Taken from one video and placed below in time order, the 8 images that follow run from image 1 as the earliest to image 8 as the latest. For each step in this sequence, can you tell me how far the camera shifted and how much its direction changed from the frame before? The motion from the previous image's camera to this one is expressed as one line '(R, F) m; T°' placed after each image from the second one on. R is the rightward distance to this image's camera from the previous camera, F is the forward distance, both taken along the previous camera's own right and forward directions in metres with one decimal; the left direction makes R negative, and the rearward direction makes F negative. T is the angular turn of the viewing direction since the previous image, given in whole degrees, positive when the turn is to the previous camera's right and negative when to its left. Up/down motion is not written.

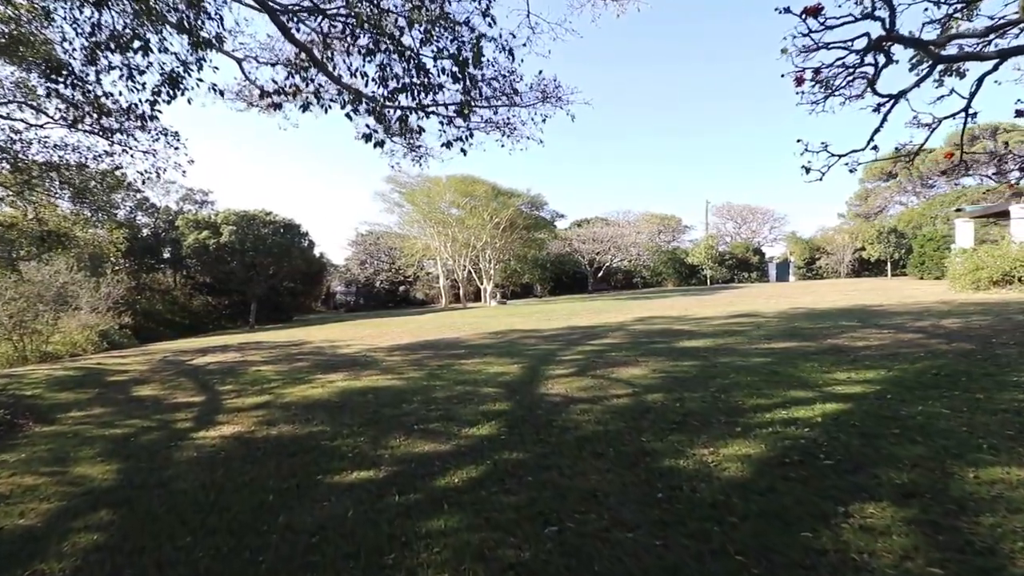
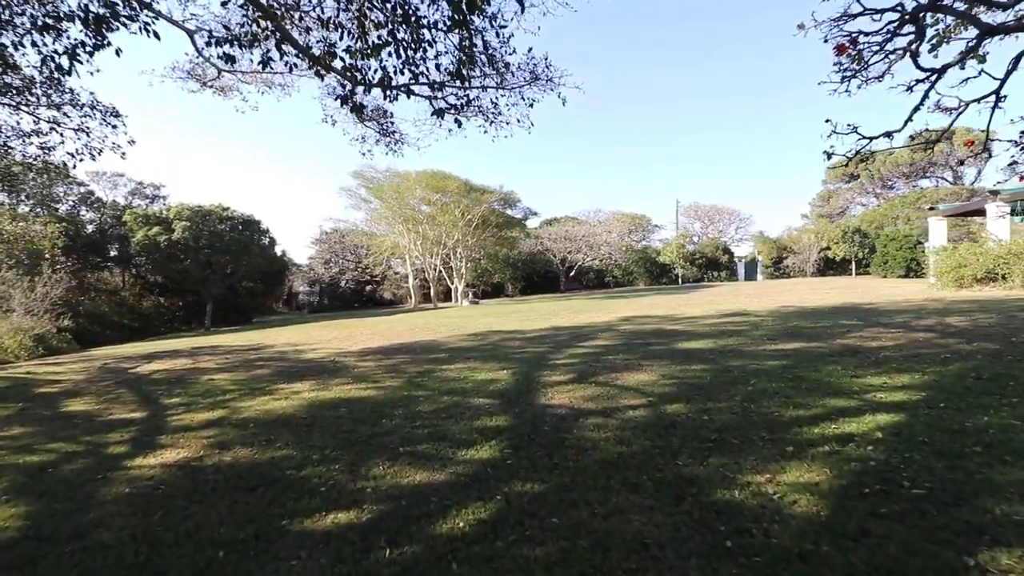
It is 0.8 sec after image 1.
(-0.3, +0.7) m; +4°
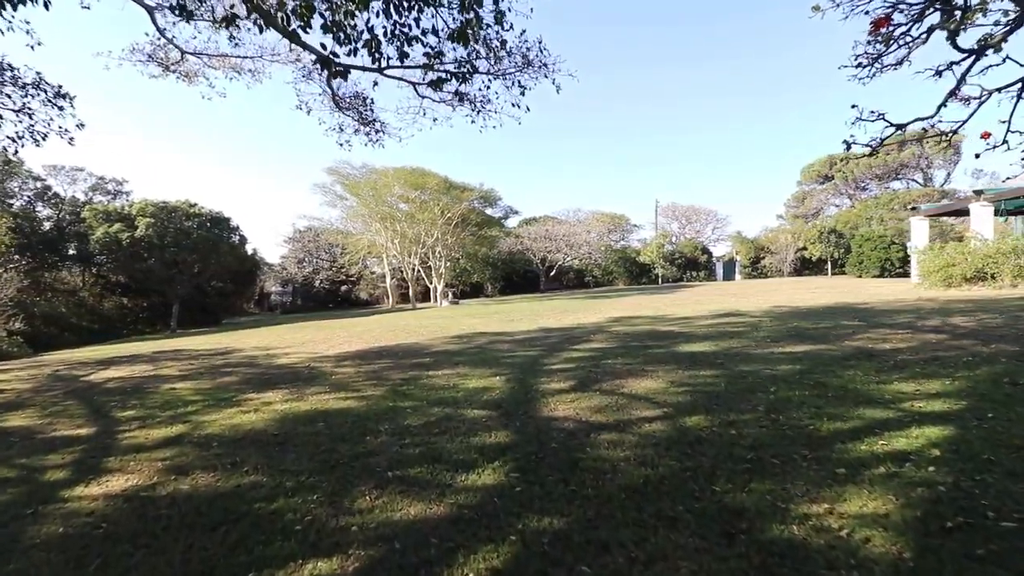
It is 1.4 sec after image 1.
(-0.2, +0.5) m; +3°
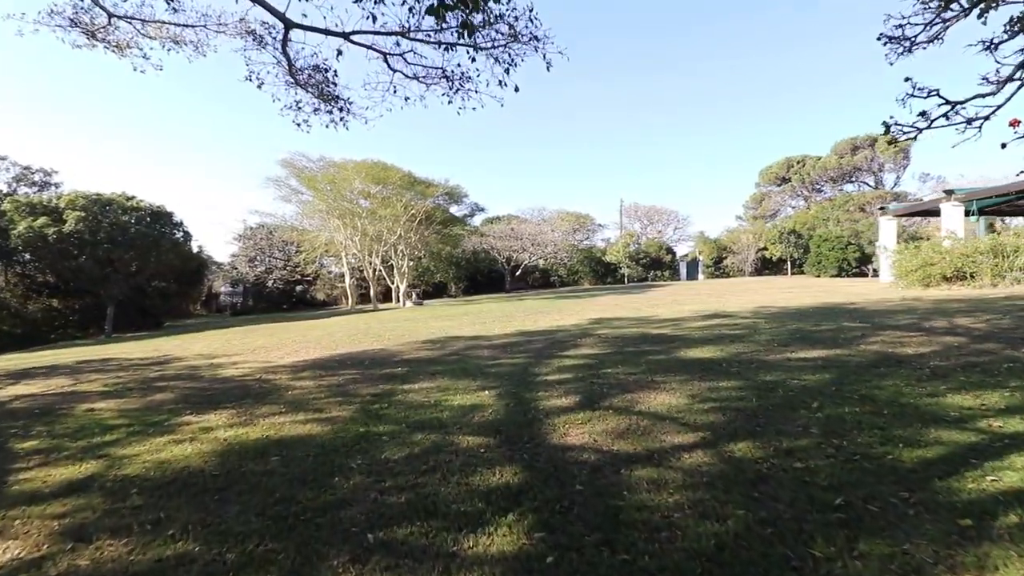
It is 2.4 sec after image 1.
(-0.3, +0.8) m; +4°
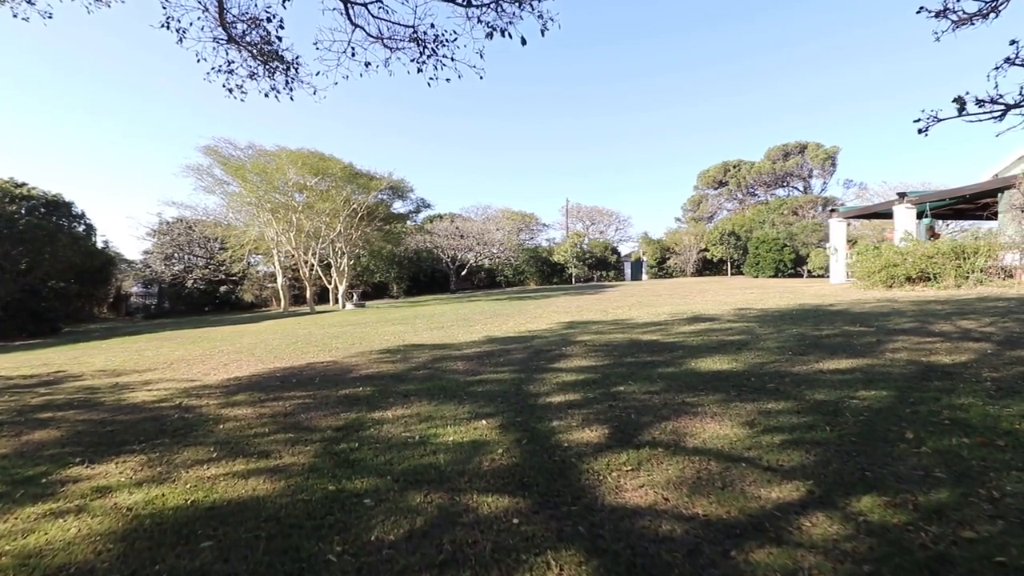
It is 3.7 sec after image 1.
(-0.5, +1.0) m; +7°
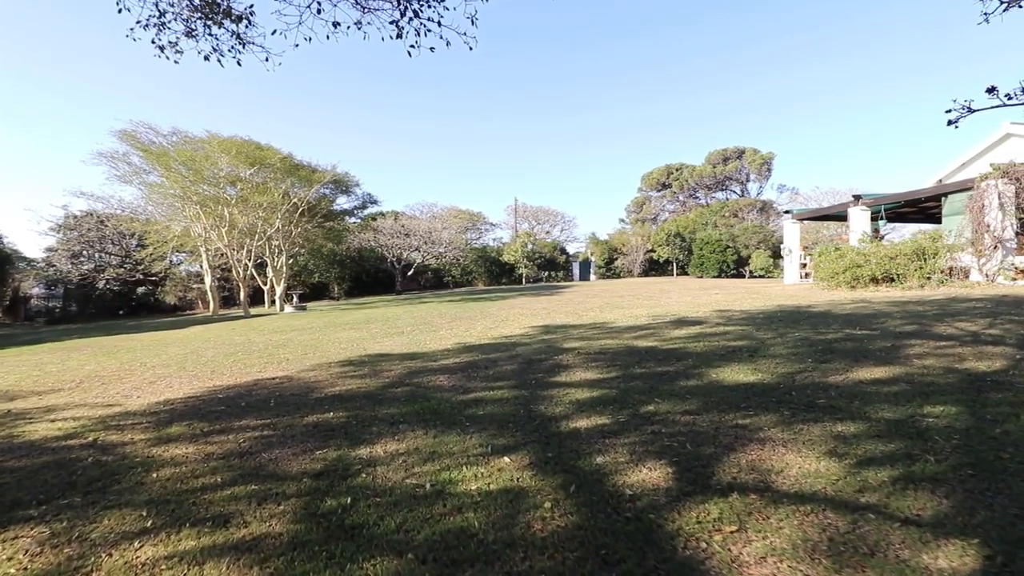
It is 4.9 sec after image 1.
(-0.5, +0.8) m; +6°
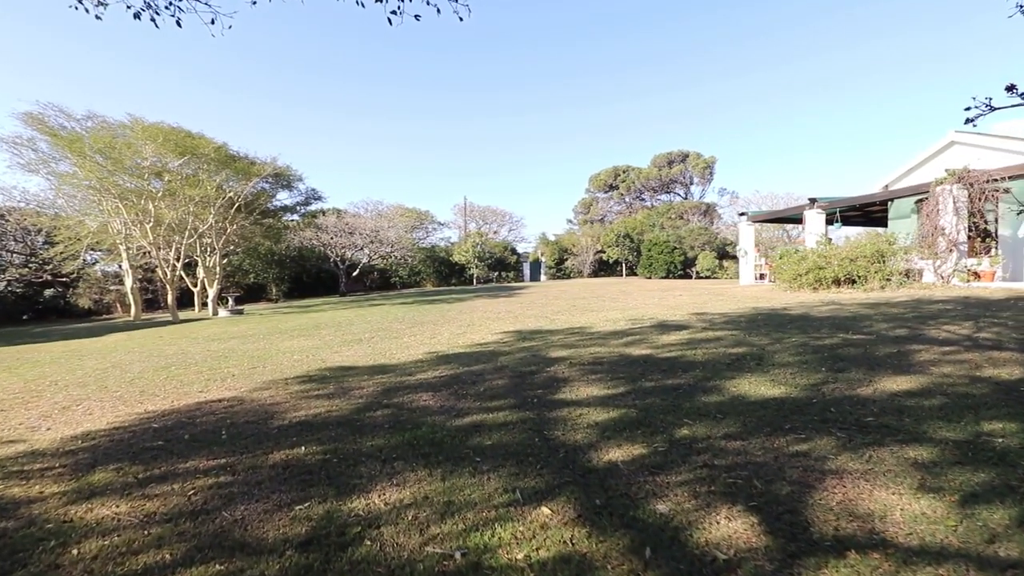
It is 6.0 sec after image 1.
(-0.5, +0.6) m; +6°
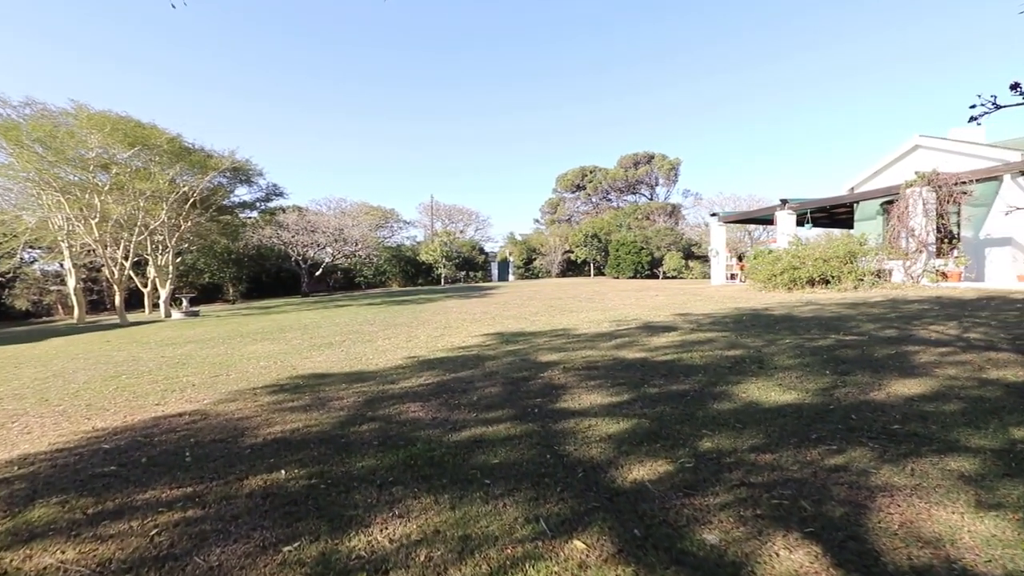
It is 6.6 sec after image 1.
(-0.3, +0.3) m; +4°
